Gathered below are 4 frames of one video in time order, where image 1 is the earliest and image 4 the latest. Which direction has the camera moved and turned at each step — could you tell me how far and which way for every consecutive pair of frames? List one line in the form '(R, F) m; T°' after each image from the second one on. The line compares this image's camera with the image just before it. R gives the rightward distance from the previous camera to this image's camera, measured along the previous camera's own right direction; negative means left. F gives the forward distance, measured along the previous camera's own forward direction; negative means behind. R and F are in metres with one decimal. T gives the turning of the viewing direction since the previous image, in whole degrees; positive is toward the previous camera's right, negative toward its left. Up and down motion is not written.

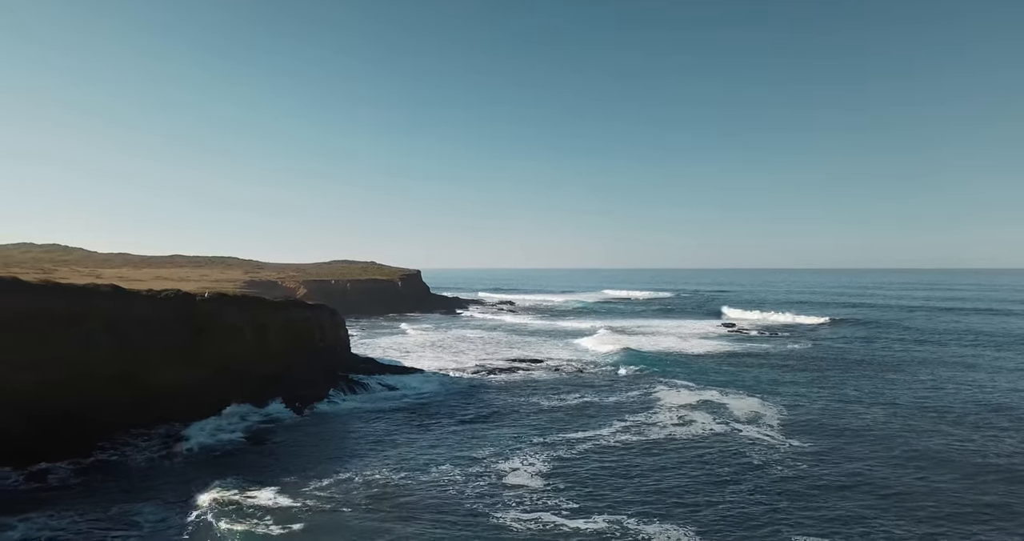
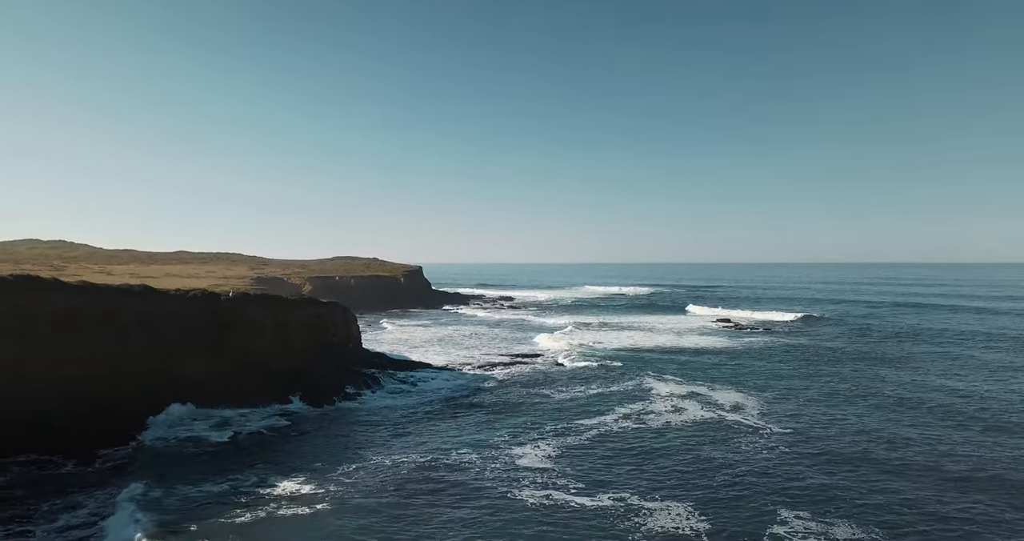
(-0.1, -0.4) m; 0°
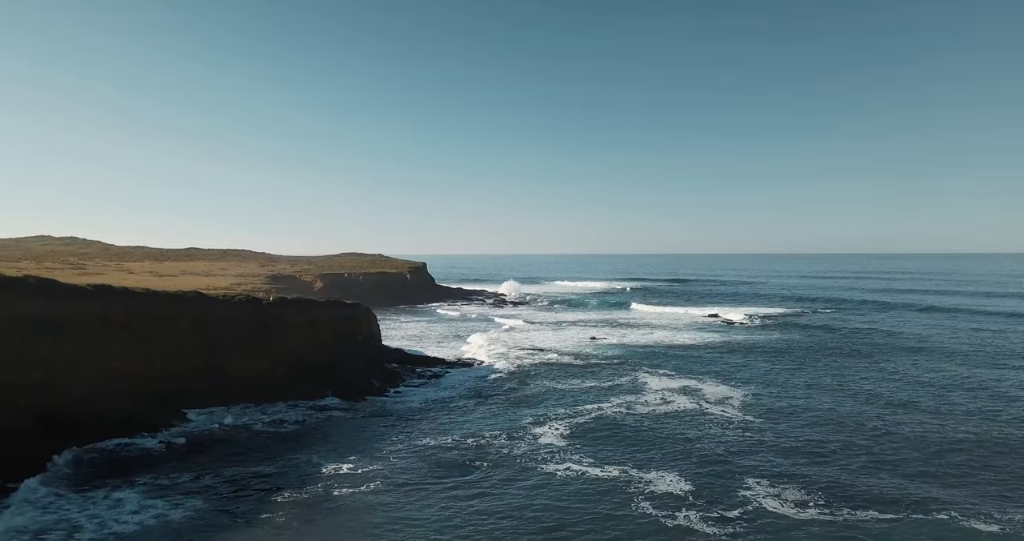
(-0.2, -1.0) m; 0°
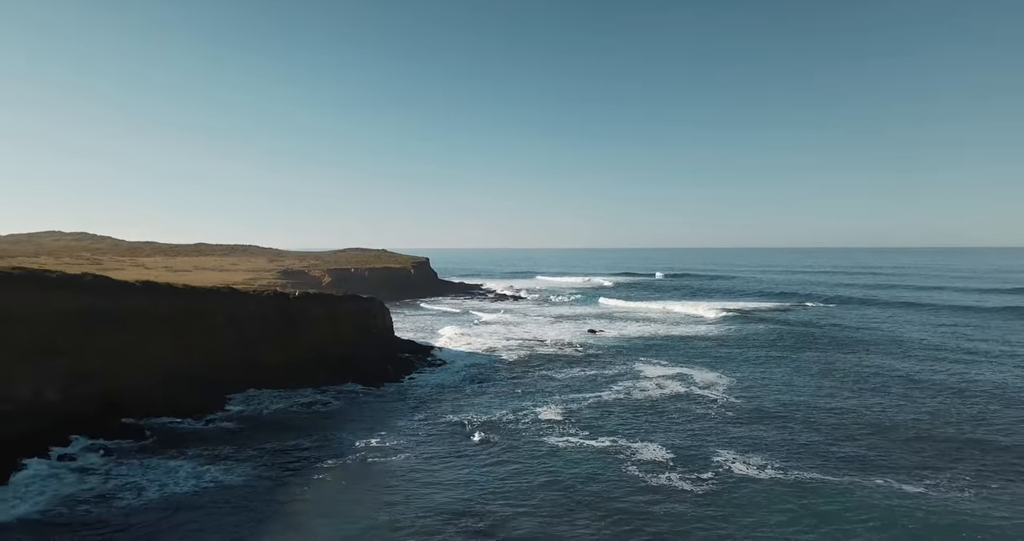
(-0.1, -0.9) m; 0°
